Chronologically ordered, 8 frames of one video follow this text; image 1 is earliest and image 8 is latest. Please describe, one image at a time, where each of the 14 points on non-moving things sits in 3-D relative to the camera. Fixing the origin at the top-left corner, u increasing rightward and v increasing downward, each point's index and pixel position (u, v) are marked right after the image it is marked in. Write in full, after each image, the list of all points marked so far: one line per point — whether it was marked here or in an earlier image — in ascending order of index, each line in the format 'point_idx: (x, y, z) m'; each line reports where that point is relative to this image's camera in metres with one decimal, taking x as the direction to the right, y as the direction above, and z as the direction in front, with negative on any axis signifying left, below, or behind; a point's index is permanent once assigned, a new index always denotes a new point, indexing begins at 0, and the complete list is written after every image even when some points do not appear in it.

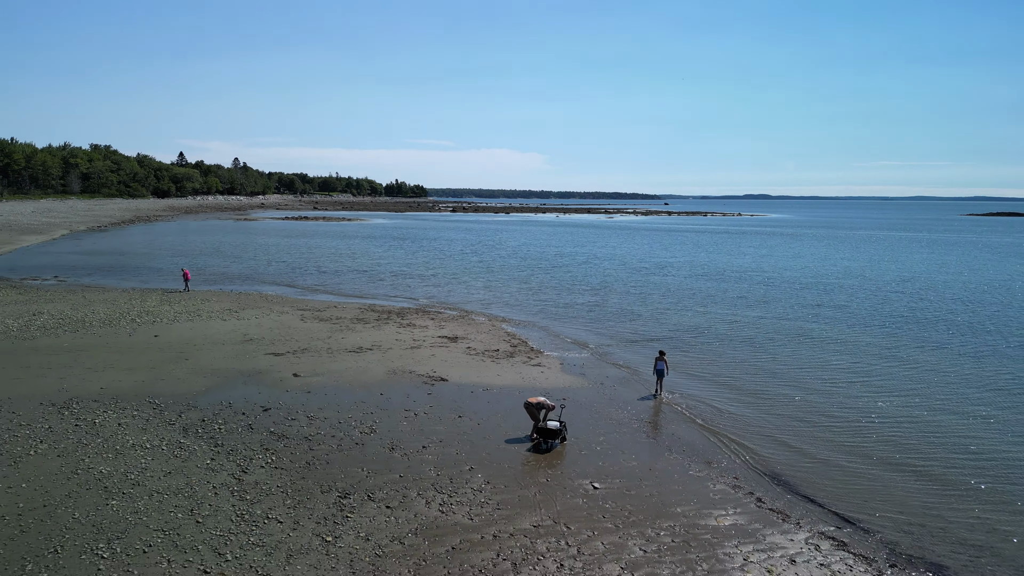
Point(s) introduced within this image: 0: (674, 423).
0: (+2.9, -2.4, +13.2) m
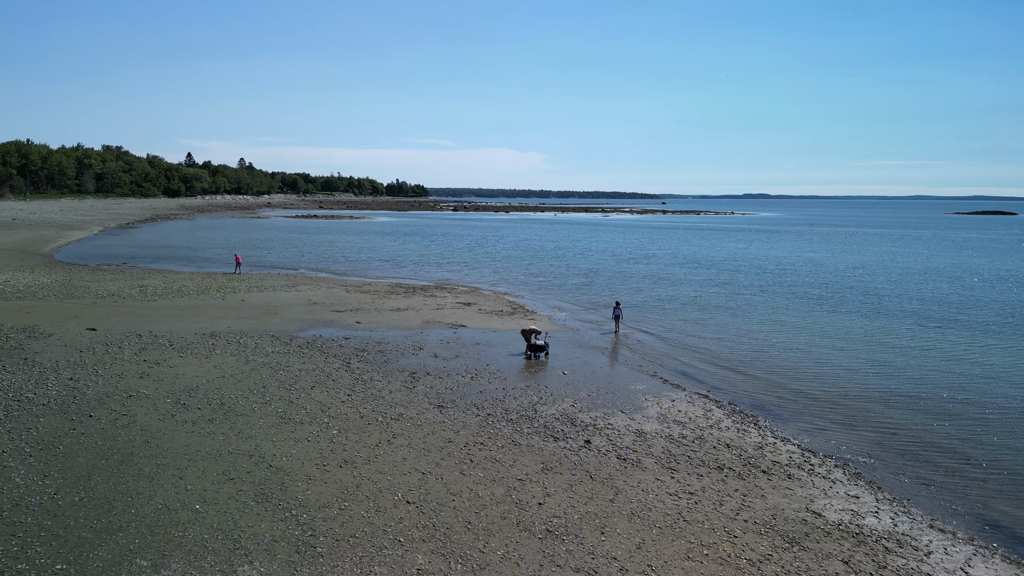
0: (+2.9, -1.6, +19.1) m
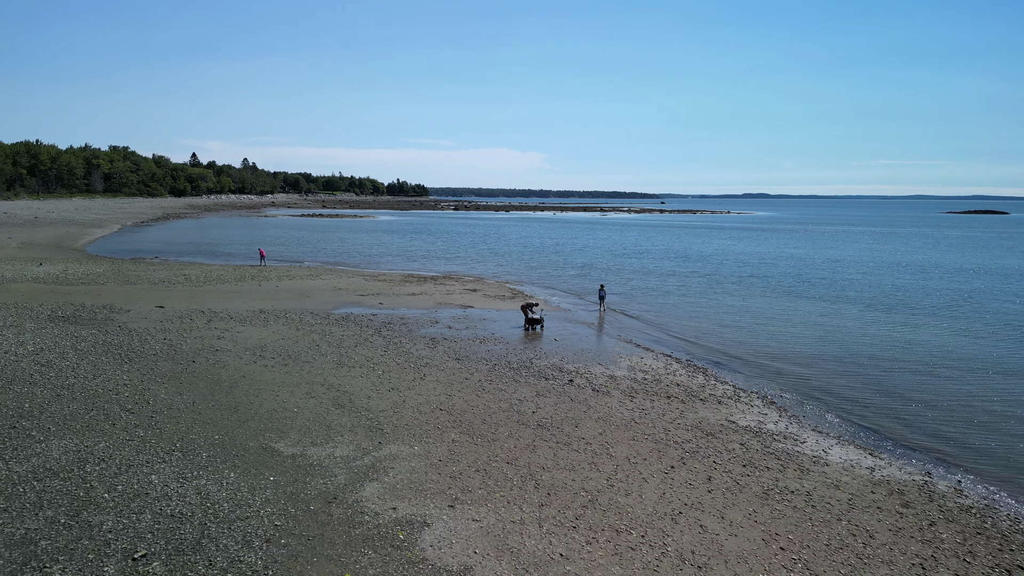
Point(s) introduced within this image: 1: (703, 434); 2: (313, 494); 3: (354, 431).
0: (+3.0, -1.1, +22.6) m
1: (+2.9, -2.2, +11.2) m
2: (-2.3, -2.3, +8.3) m
3: (-2.3, -2.1, +10.5) m
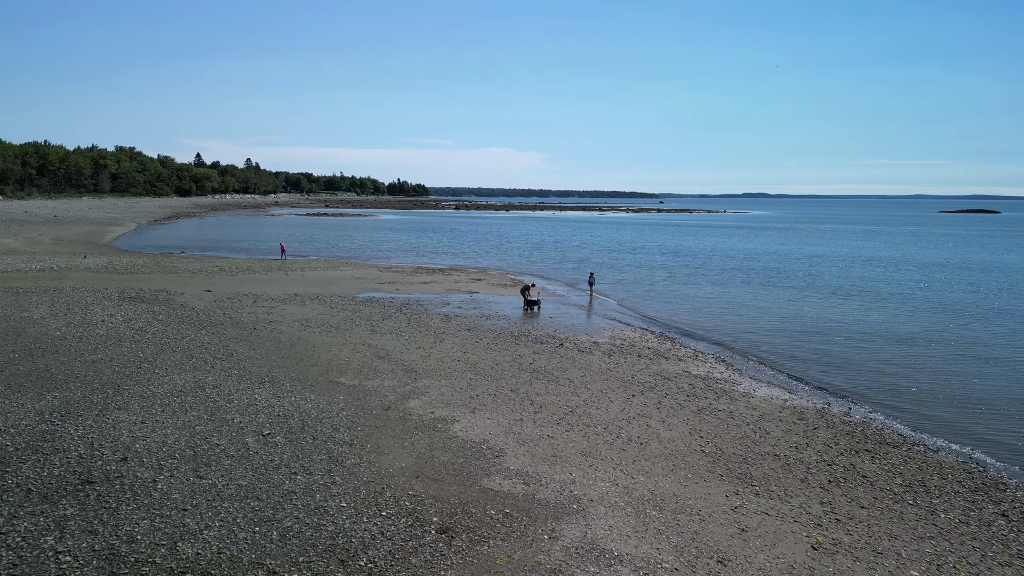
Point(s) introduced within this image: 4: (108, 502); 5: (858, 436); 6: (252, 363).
0: (+3.0, -0.7, +26.0) m
1: (+2.9, -1.8, +14.6) m
2: (-2.2, -1.8, +11.6) m
3: (-2.2, -1.6, +13.8) m
4: (-4.3, -2.2, +7.8) m
5: (+5.4, -2.3, +11.5) m
6: (-5.1, -1.5, +14.3) m
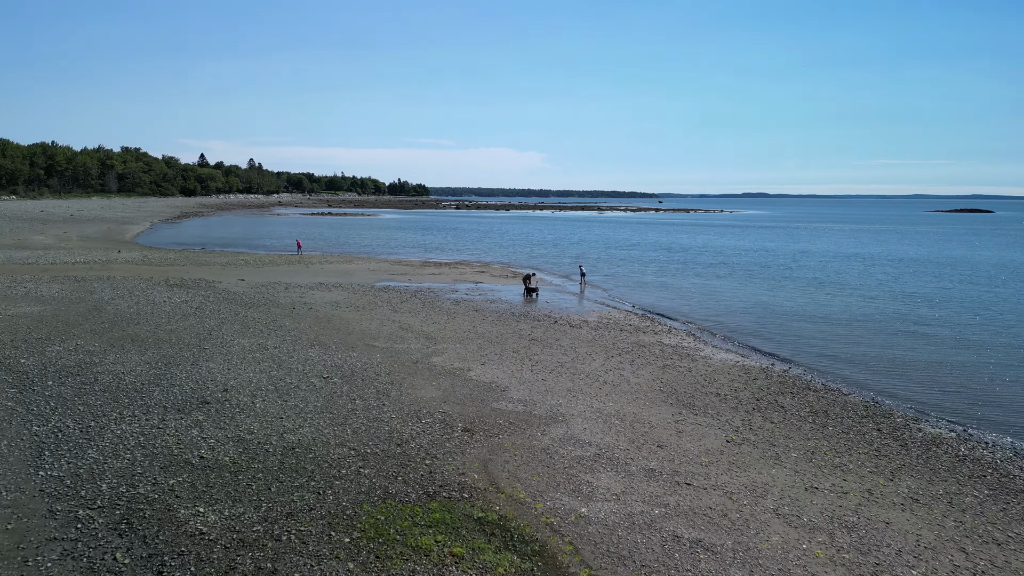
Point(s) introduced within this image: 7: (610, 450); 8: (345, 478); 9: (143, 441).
0: (+3.0, -0.2, +29.0) m
1: (+3.0, -1.4, +17.6) m
2: (-2.2, -1.4, +14.7) m
3: (-2.2, -1.2, +16.9) m
4: (-4.3, -1.8, +10.9) m
5: (+5.5, -1.9, +14.5) m
6: (-5.0, -1.0, +17.3) m
7: (+1.3, -2.1, +9.6) m
8: (-1.9, -2.2, +8.5) m
9: (-4.8, -2.0, +9.5) m
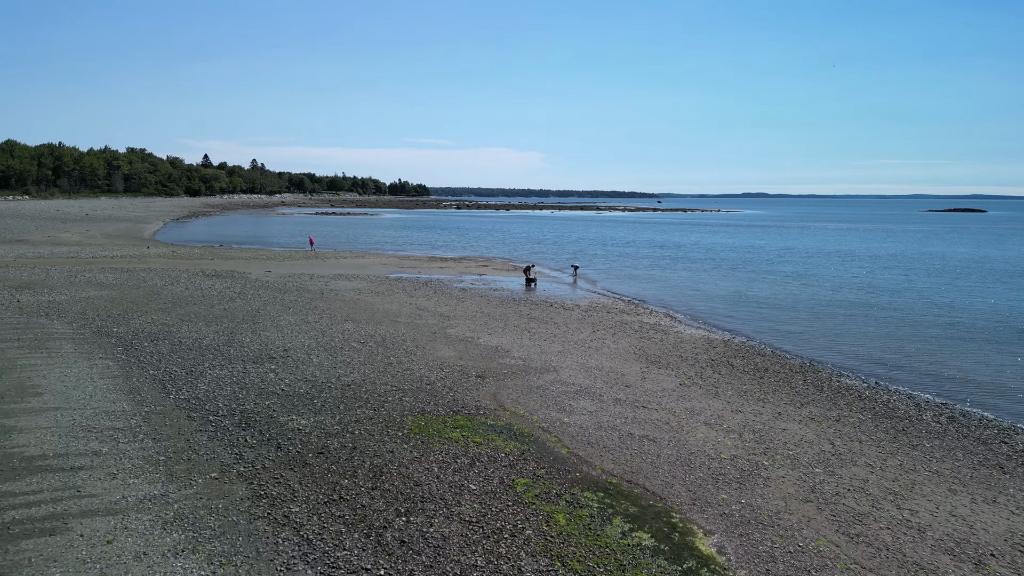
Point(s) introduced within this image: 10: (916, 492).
0: (+3.1, +0.2, +32.1) m
1: (+3.0, -1.0, +20.6) m
2: (-2.1, -1.0, +17.7) m
3: (-2.1, -0.8, +19.9) m
4: (-4.2, -1.4, +13.9) m
5: (+5.5, -1.5, +17.6) m
6: (-5.0, -0.6, +20.4) m
7: (+1.3, -1.7, +12.6) m
8: (-1.9, -1.8, +11.6) m
9: (-4.7, -1.6, +12.5) m
10: (+4.7, -2.4, +8.6) m
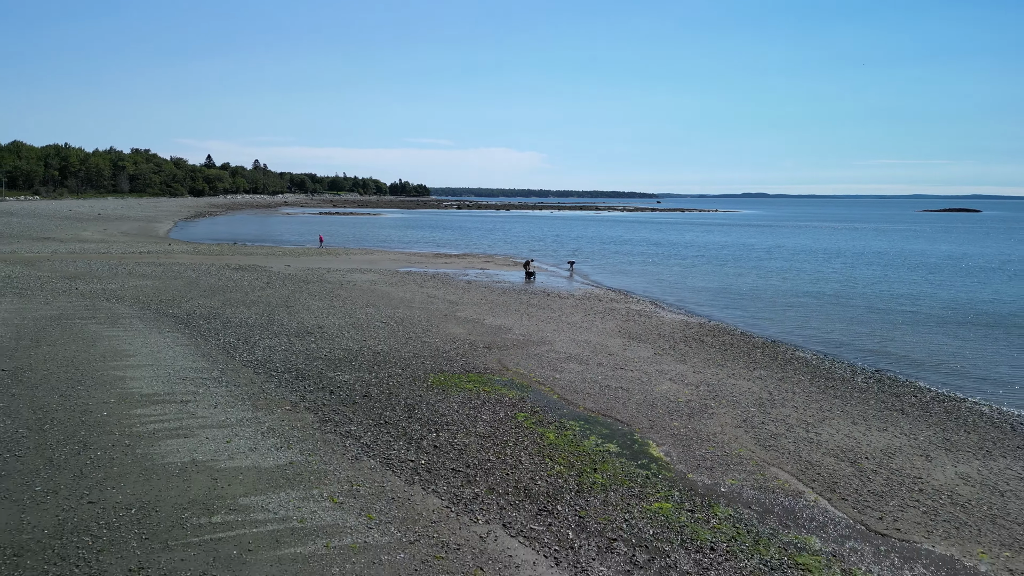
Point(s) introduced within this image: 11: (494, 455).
0: (+3.1, +0.5, +34.6) m
1: (+3.1, -0.6, +23.2) m
2: (-2.1, -0.7, +20.3) m
3: (-2.1, -0.5, +22.5) m
4: (-4.2, -1.1, +16.5) m
5: (+5.6, -1.2, +20.1) m
6: (-5.0, -0.3, +22.9) m
7: (+1.4, -1.4, +15.2) m
8: (-1.9, -1.5, +14.1) m
9: (-4.7, -1.2, +15.1) m
10: (+4.8, -2.0, +11.1) m
11: (-0.2, -2.1, +9.1) m
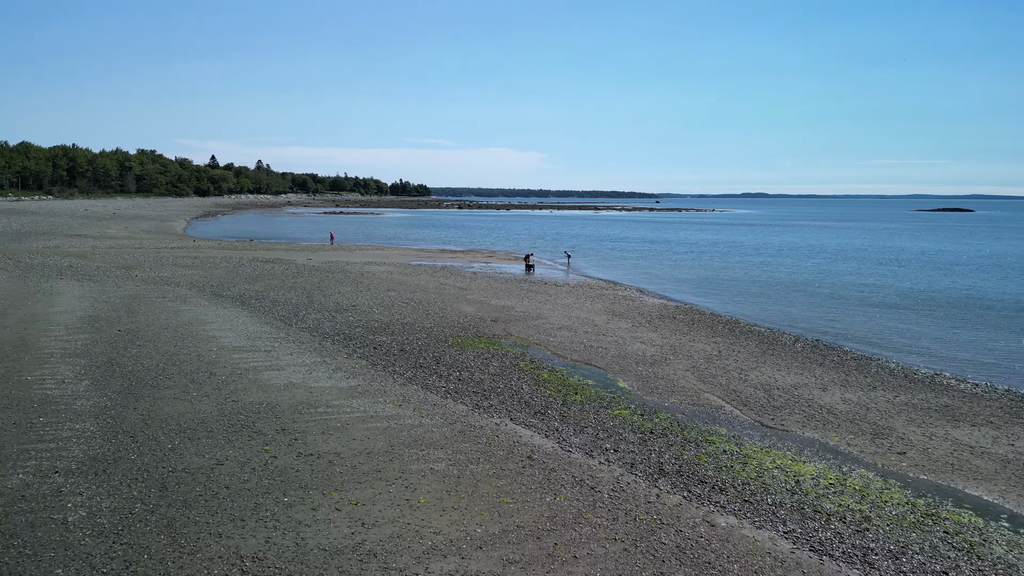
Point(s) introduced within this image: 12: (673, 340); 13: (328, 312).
0: (+3.2, +0.9, +38.0) m
1: (+3.1, -0.2, +26.5) m
2: (-2.0, -0.3, +23.6) m
3: (-2.0, 0.0, +25.8) m
4: (-4.1, -0.7, +19.8) m
5: (+5.6, -0.7, +23.5) m
6: (-4.9, +0.1, +26.3) m
7: (+1.4, -1.0, +18.5) m
8: (-1.8, -1.0, +17.5) m
9: (-4.6, -0.8, +18.4) m
10: (+4.8, -1.6, +14.5) m
11: (-0.2, -1.6, +12.5) m
12: (+3.8, -1.2, +17.3) m
13: (-5.0, -0.6, +19.7) m
